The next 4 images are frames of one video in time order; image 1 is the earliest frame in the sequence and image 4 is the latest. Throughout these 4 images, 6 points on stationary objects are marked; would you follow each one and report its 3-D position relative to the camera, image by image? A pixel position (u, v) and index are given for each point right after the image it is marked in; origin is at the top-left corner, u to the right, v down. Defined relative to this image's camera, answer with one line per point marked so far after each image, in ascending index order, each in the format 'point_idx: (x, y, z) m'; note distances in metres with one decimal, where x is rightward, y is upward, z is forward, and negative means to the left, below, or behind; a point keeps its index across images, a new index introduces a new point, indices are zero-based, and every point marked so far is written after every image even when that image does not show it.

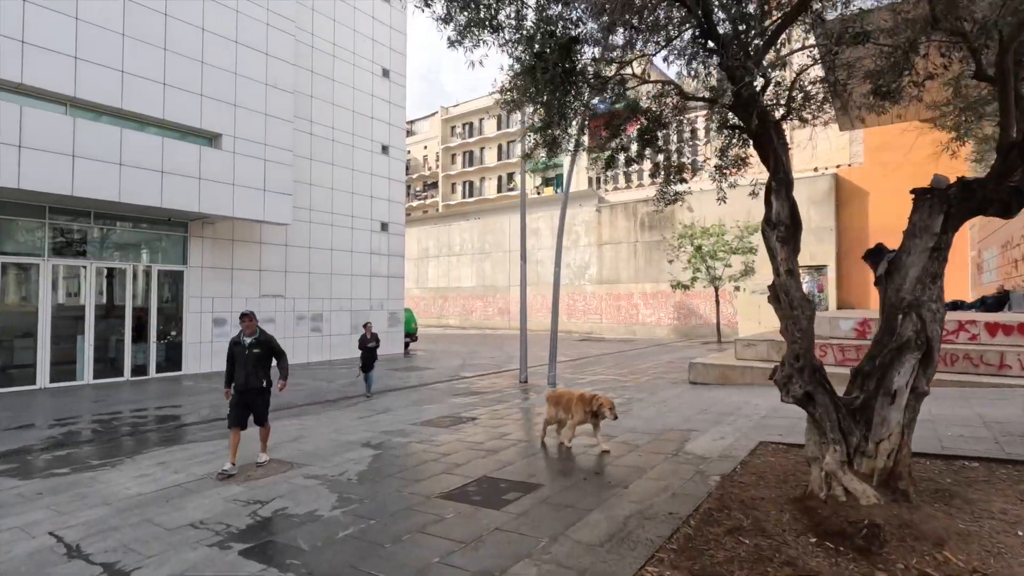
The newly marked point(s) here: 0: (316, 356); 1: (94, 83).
0: (-6.5, -2.2, +17.6) m
1: (-9.2, +4.5, +11.7) m
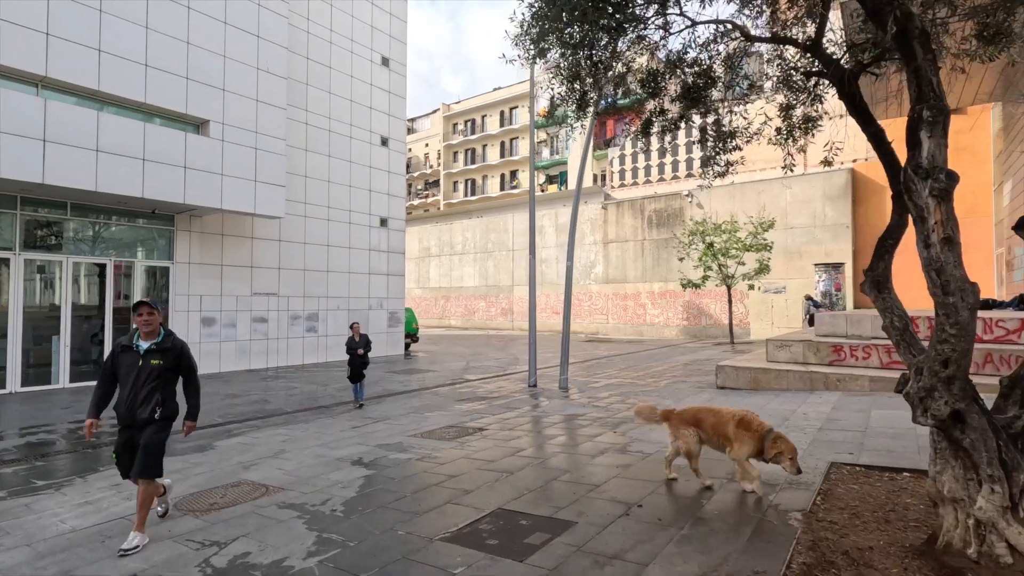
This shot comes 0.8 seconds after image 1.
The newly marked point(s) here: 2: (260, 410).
0: (-6.3, -2.2, +16.7) m
1: (-9.0, +4.5, +10.8) m
2: (-4.6, -2.2, +9.7) m
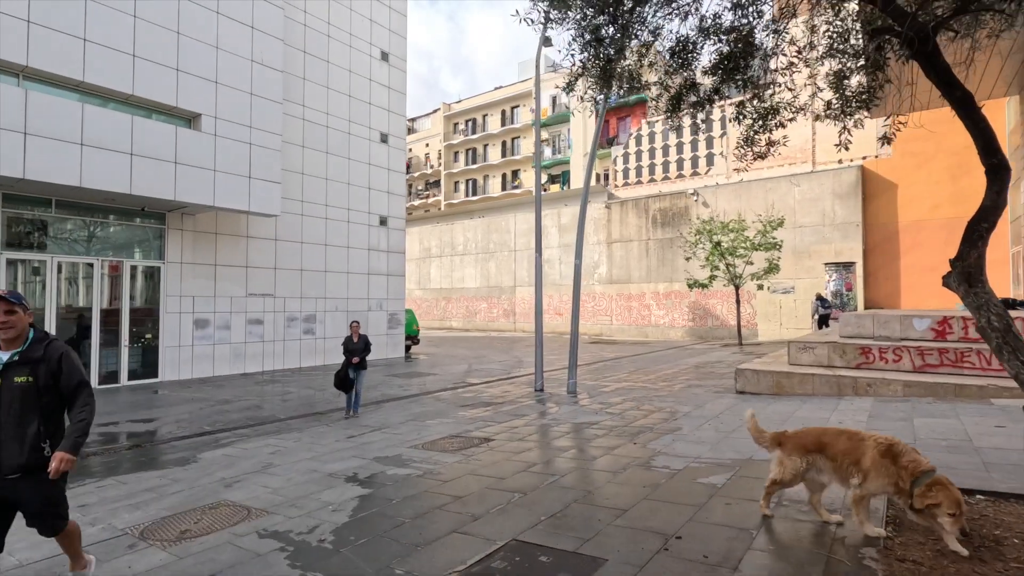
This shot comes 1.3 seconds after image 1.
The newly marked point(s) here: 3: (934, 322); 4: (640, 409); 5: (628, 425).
0: (-6.1, -2.2, +16.2) m
1: (-8.9, +4.5, +10.3) m
2: (-4.5, -2.2, +9.2) m
3: (+6.7, -0.5, +8.4) m
4: (+1.9, -1.8, +7.8) m
5: (+1.4, -1.7, +6.7) m
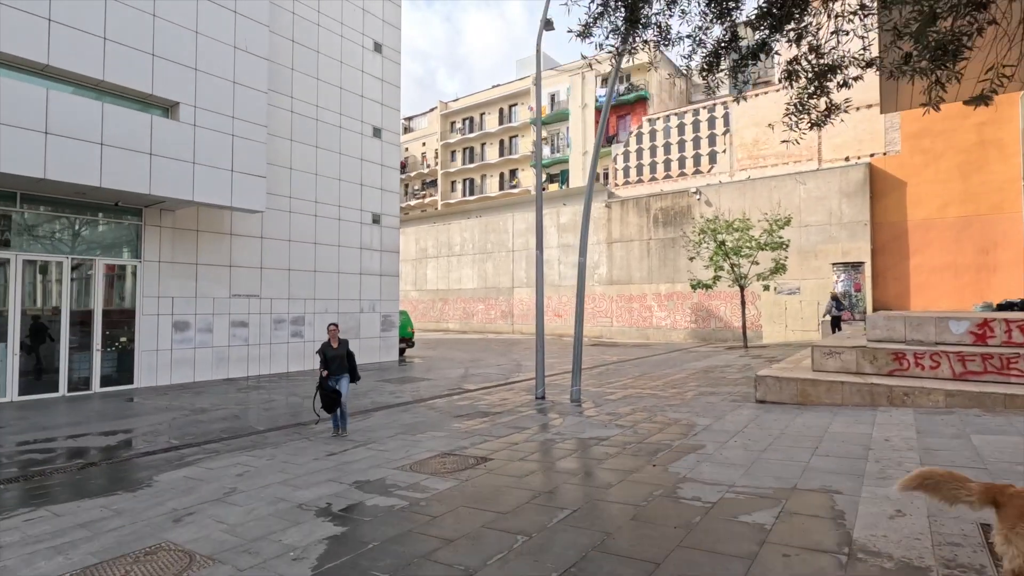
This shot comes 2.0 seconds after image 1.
0: (-6.2, -2.2, +15.4) m
1: (-8.9, +4.5, +9.5) m
2: (-4.5, -2.2, +8.4) m
3: (+6.7, -0.5, +7.7) m
4: (+1.9, -1.8, +7.0) m
5: (+1.4, -1.7, +5.9) m
